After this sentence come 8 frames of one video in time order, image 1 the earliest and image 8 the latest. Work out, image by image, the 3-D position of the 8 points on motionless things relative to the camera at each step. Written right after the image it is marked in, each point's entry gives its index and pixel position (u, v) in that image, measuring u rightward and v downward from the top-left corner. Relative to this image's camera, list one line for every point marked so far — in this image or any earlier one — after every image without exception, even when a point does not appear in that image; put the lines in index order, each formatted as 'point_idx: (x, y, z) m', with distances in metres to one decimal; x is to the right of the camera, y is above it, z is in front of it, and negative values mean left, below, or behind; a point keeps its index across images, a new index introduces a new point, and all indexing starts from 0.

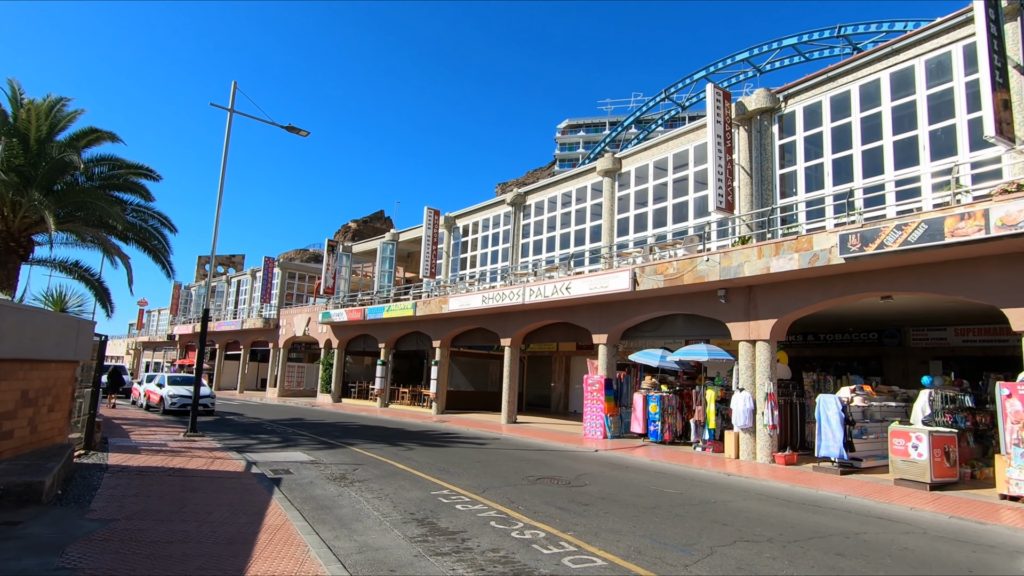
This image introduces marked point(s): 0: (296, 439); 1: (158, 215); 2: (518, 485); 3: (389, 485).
0: (-5.7, -4.0, +15.6) m
1: (-11.9, +2.5, +20.0) m
2: (+0.1, -3.4, +10.1) m
3: (-2.0, -3.2, +9.5) m
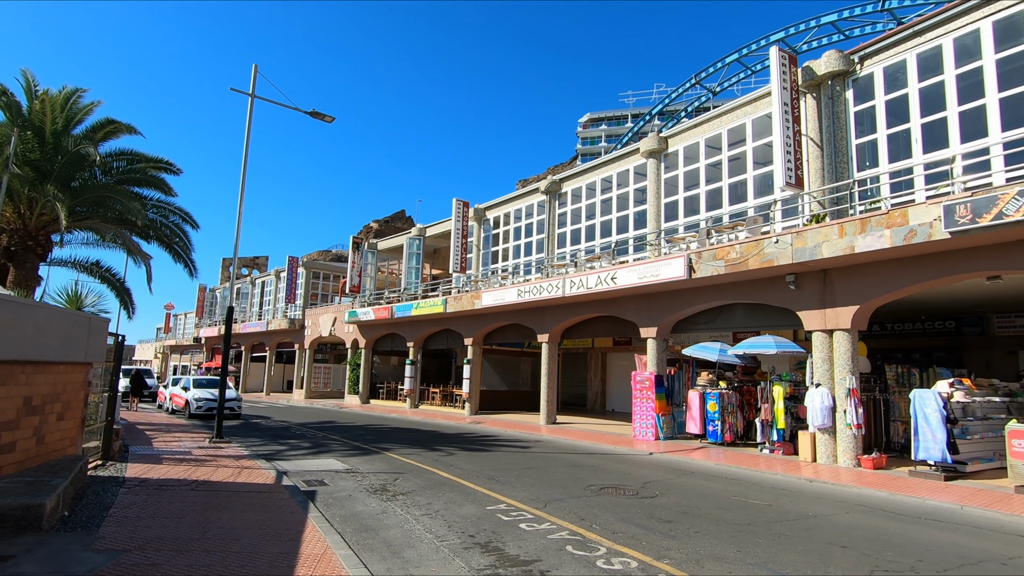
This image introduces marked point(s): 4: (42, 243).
0: (-4.5, -3.8, +14.6) m
1: (-10.8, +2.5, +19.1) m
2: (+1.1, -3.2, +8.9) m
3: (-1.0, -3.0, +8.4) m
4: (-13.0, +1.2, +16.4) m
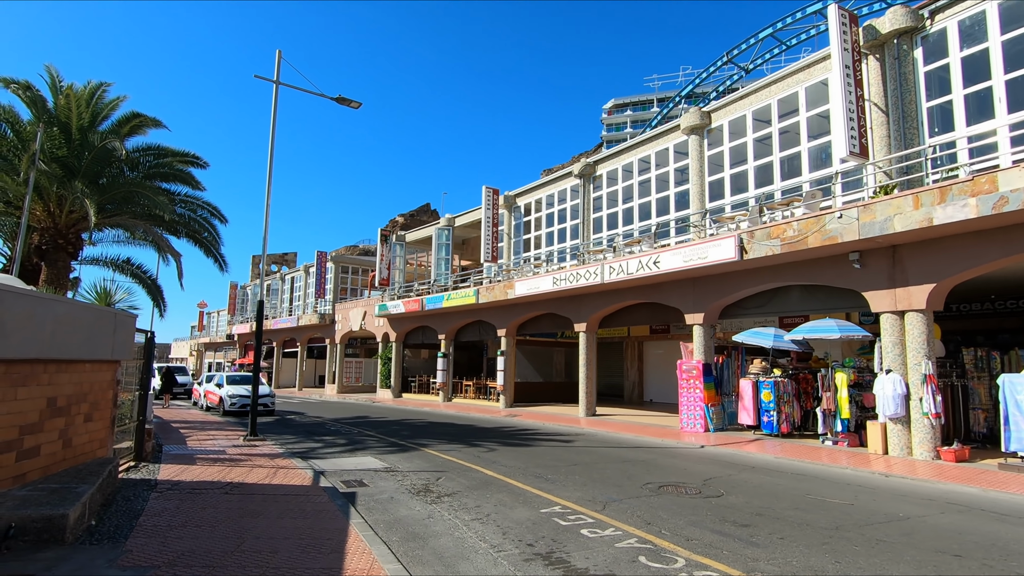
0: (-3.5, -3.6, +14.1) m
1: (-9.7, +2.7, +18.8) m
2: (+1.8, -2.9, +8.2) m
3: (-0.3, -2.8, +7.7) m
4: (-12.1, +1.3, +16.3) m
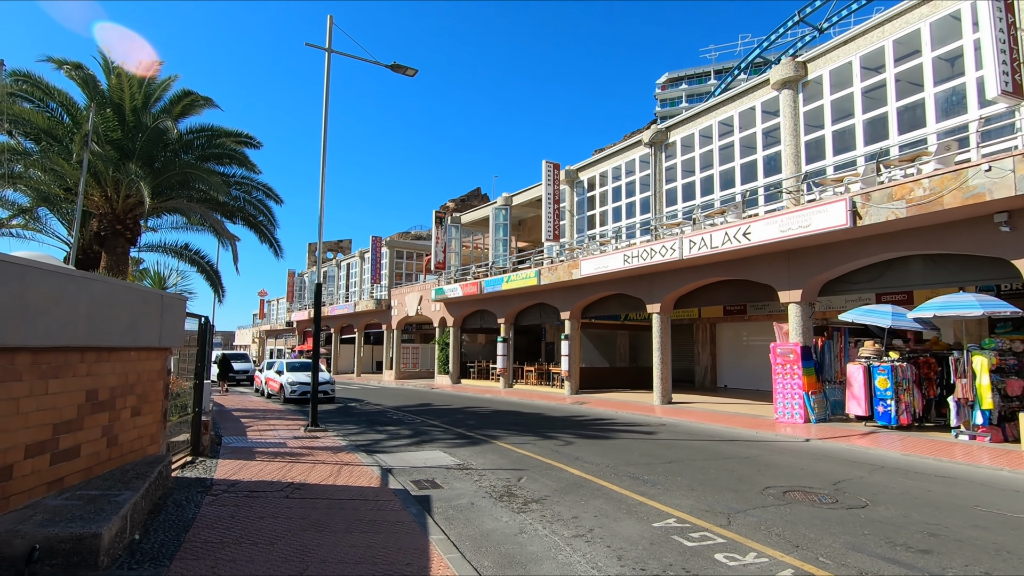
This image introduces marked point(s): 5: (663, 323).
0: (-1.8, -3.2, +13.2) m
1: (-7.7, +3.1, +18.3) m
2: (+3.0, -2.5, +6.8) m
3: (+0.8, -2.5, +6.5) m
4: (-10.2, +1.6, +15.9) m
5: (+4.7, -1.1, +18.4) m
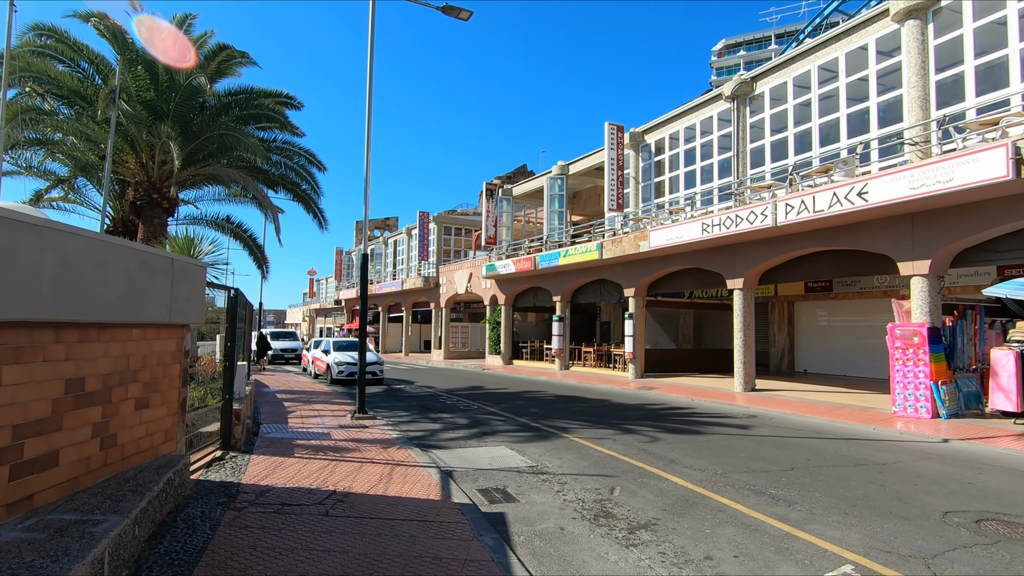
0: (-0.5, -2.6, +11.6) m
1: (-5.9, +3.9, +16.9) m
2: (+3.9, -2.2, +4.9) m
3: (+1.7, -2.1, +4.8) m
4: (-8.6, +2.3, +14.8) m
5: (+6.4, -0.3, +16.3) m
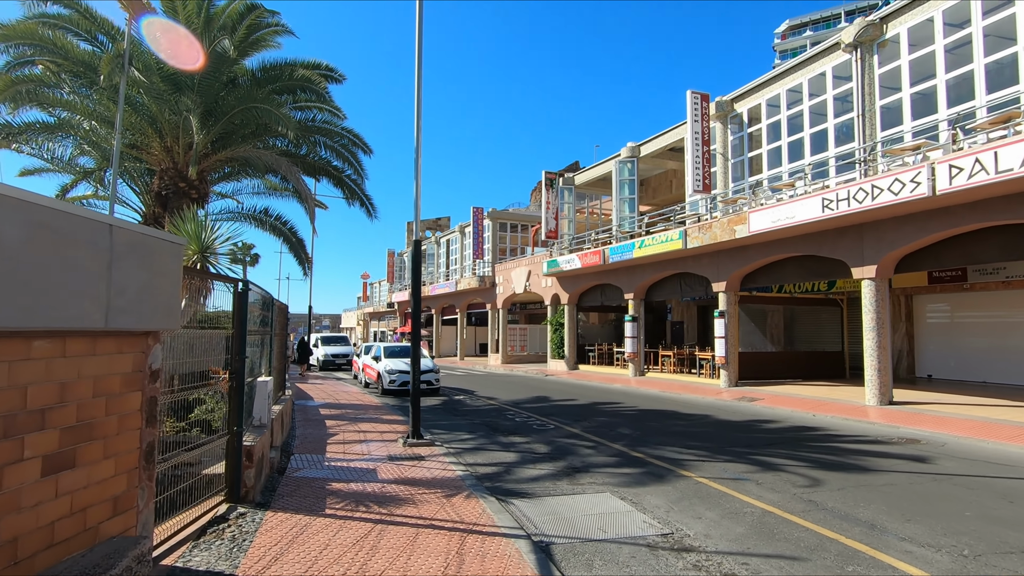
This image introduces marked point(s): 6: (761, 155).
0: (+1.0, -2.5, +9.2) m
1: (-4.1, +3.9, +14.9) m
2: (+4.7, -2.0, +2.1) m
3: (+2.5, -1.9, +2.2) m
4: (-7.0, +2.3, +13.1) m
5: (+8.2, -0.1, +13.2) m
6: (+7.2, +3.8, +17.2) m
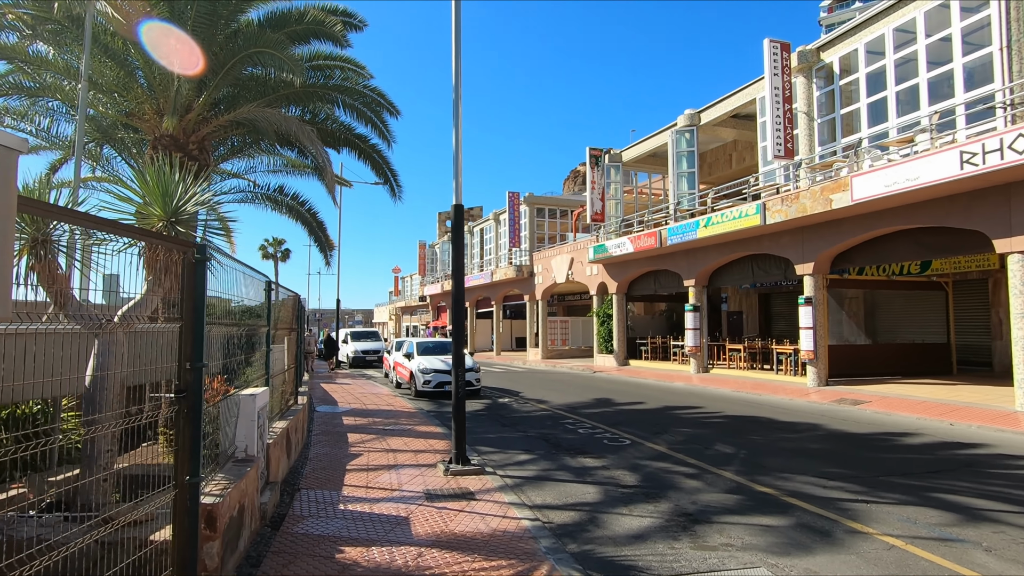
0: (+1.9, -2.2, +6.8) m
1: (-3.0, +4.2, +12.8) m
2: (+5.2, -1.7, -0.4) m
3: (+3.0, -1.7, -0.2) m
4: (-6.0, +2.5, +11.1) m
5: (+9.3, +0.3, +10.5) m
6: (+8.5, +4.3, +14.5) m
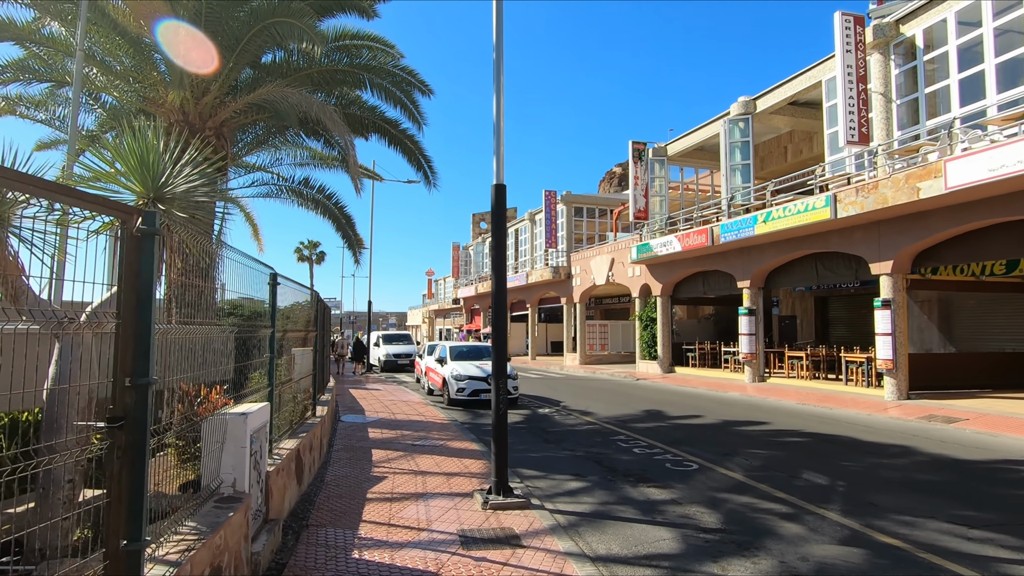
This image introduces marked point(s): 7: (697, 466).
0: (+2.4, -2.2, +5.5) m
1: (-2.2, +4.2, +11.8) m
2: (+5.3, -1.6, -1.9) m
3: (+3.1, -1.6, -1.6) m
4: (-5.2, +2.5, +10.2) m
5: (+10.0, +0.3, +8.7) m
6: (+9.4, +4.3, +12.8) m
7: (+2.4, -2.3, +7.6) m
